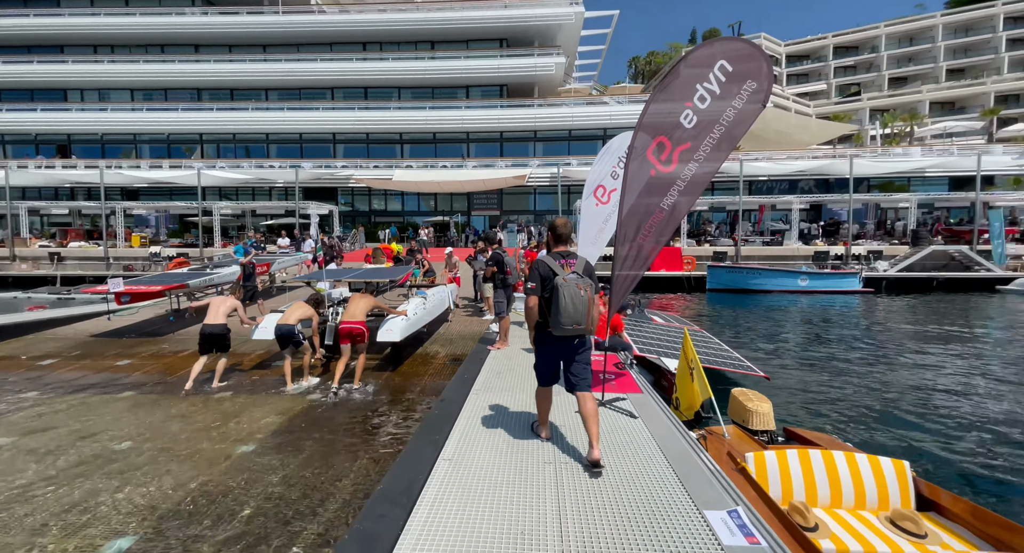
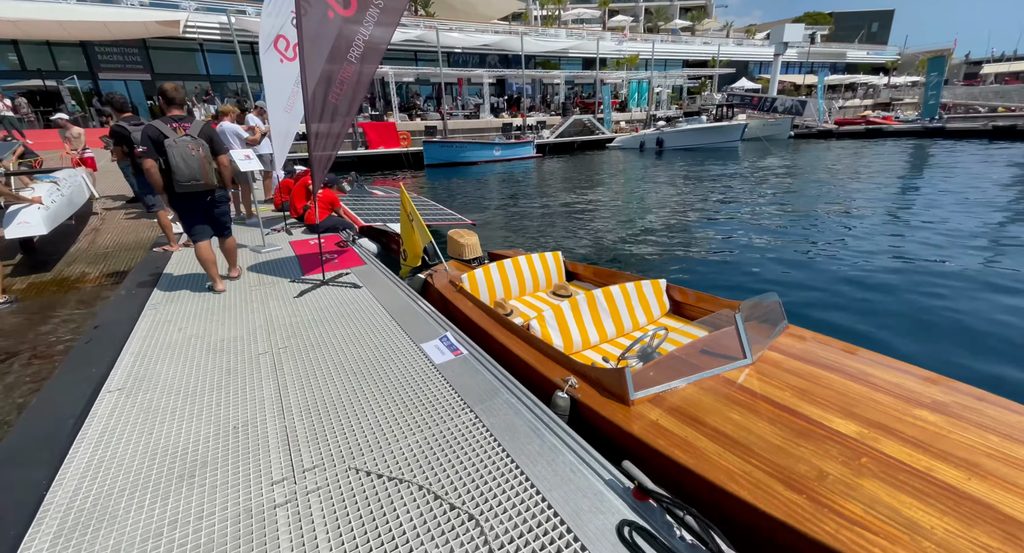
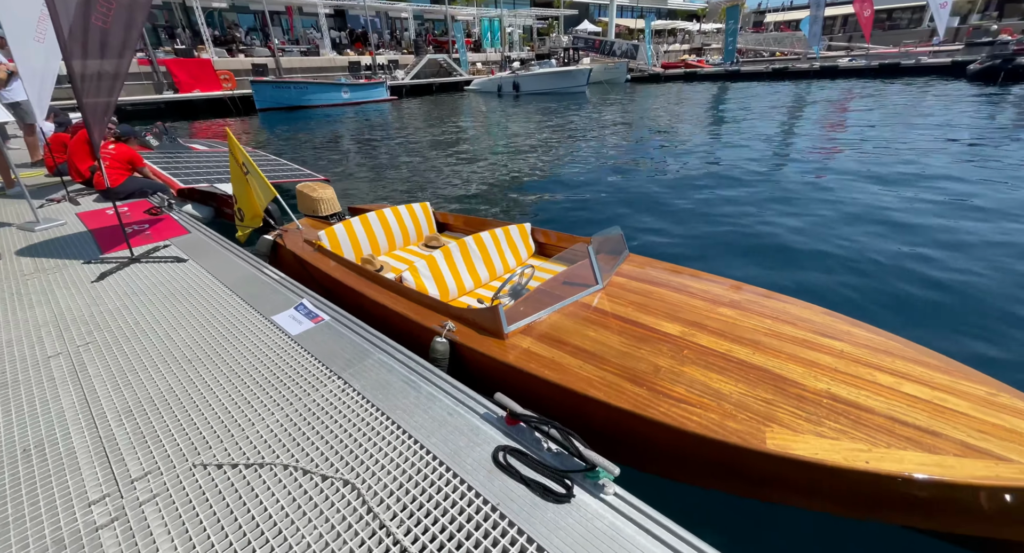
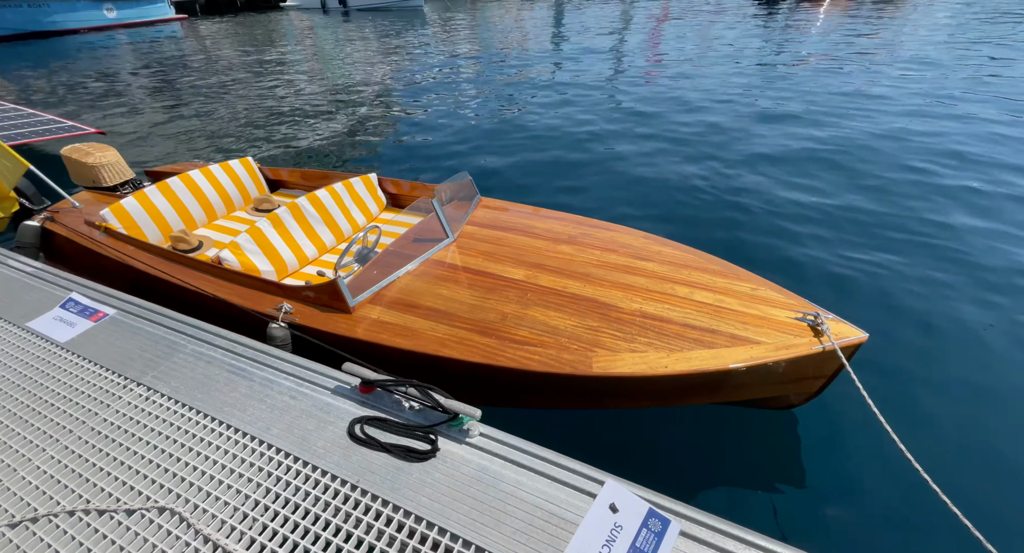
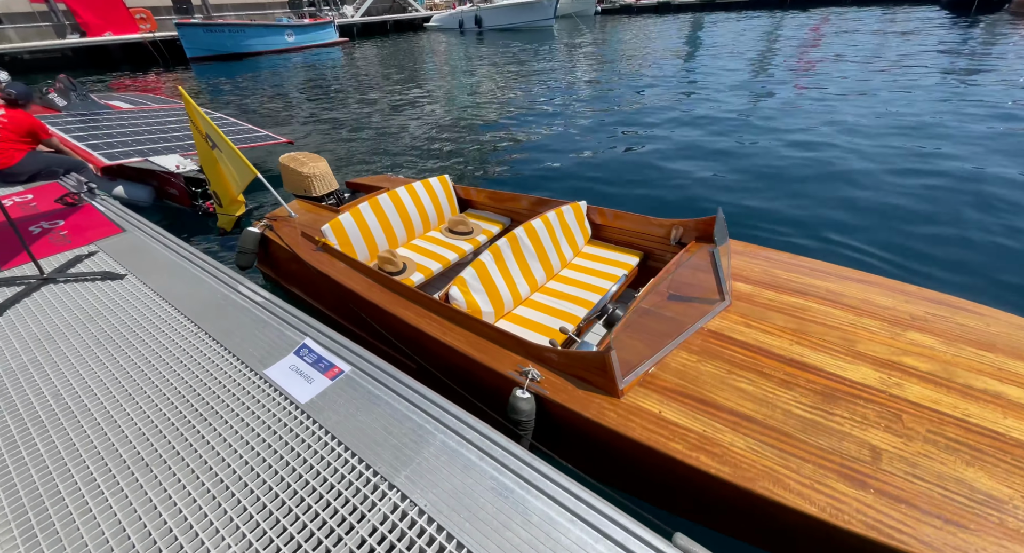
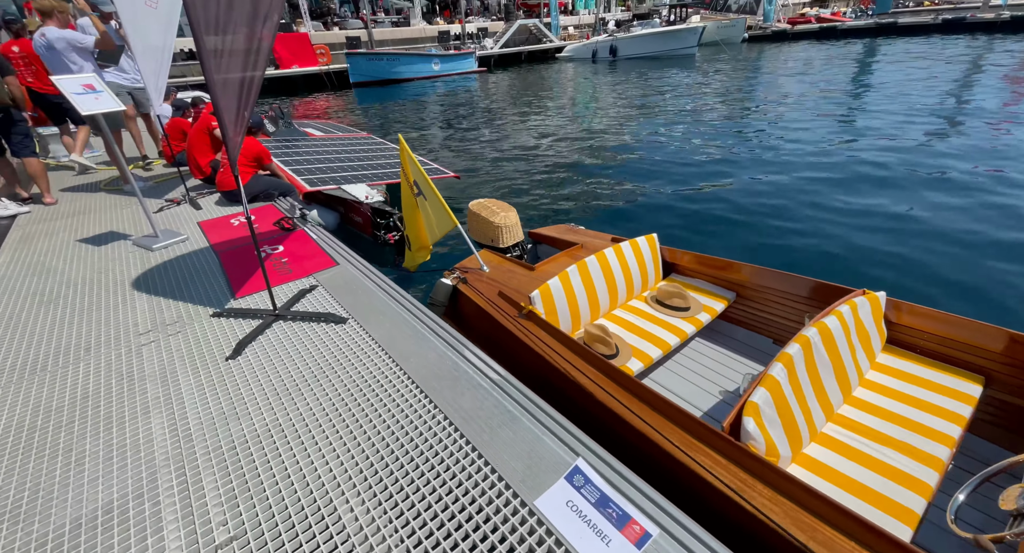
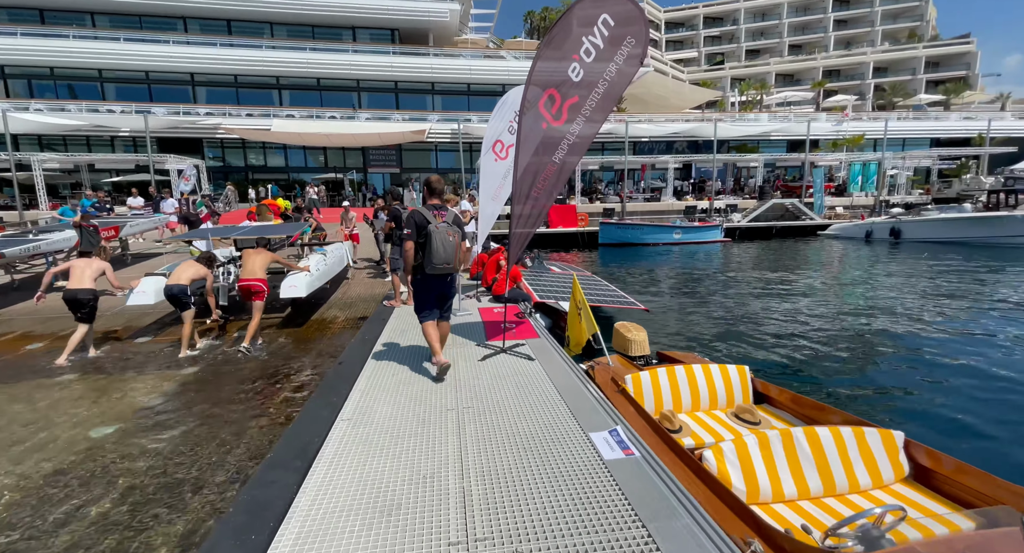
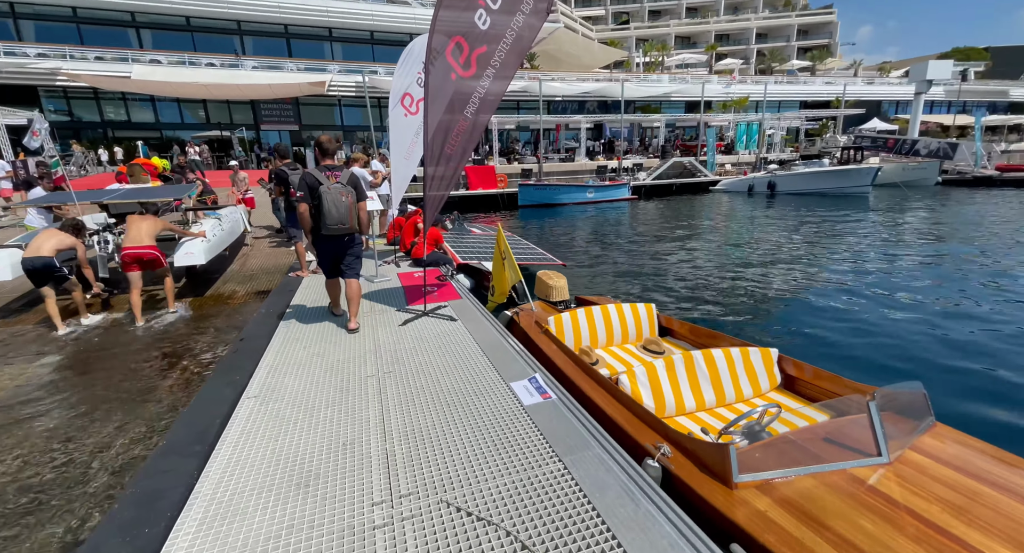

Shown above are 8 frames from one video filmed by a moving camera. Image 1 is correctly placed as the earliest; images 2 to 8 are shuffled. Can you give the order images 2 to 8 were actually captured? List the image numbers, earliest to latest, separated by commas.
7, 8, 2, 3, 4, 5, 6
